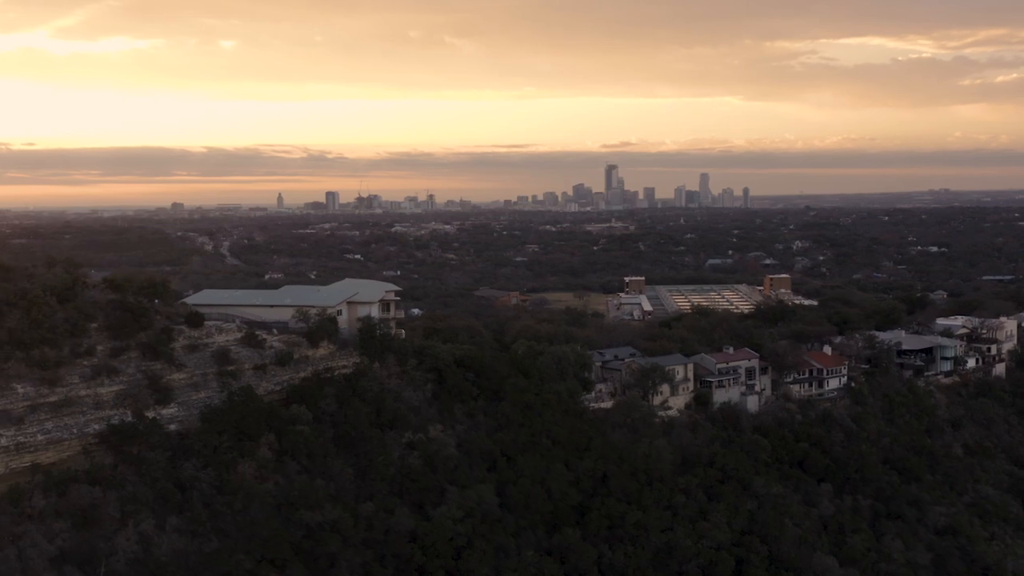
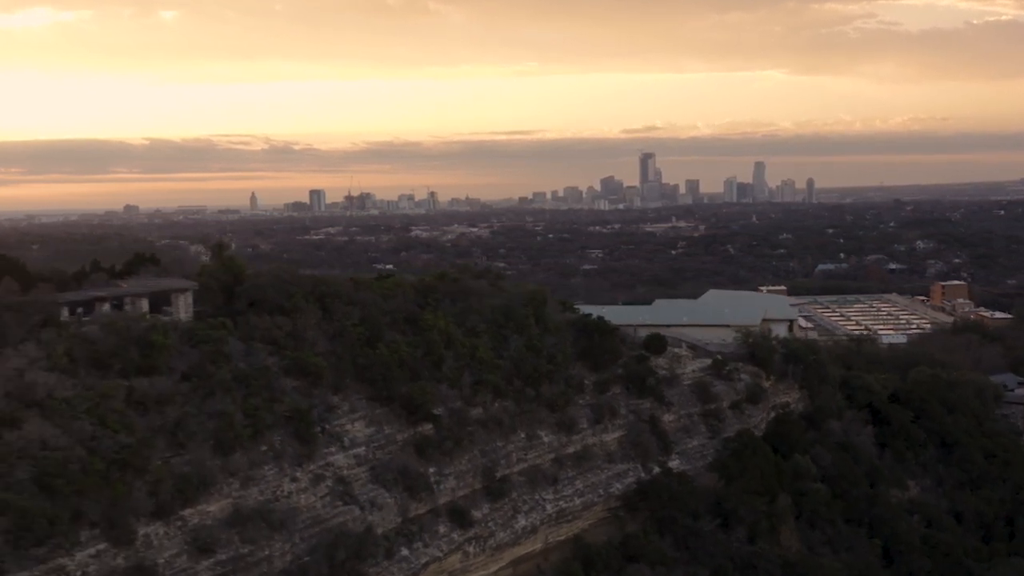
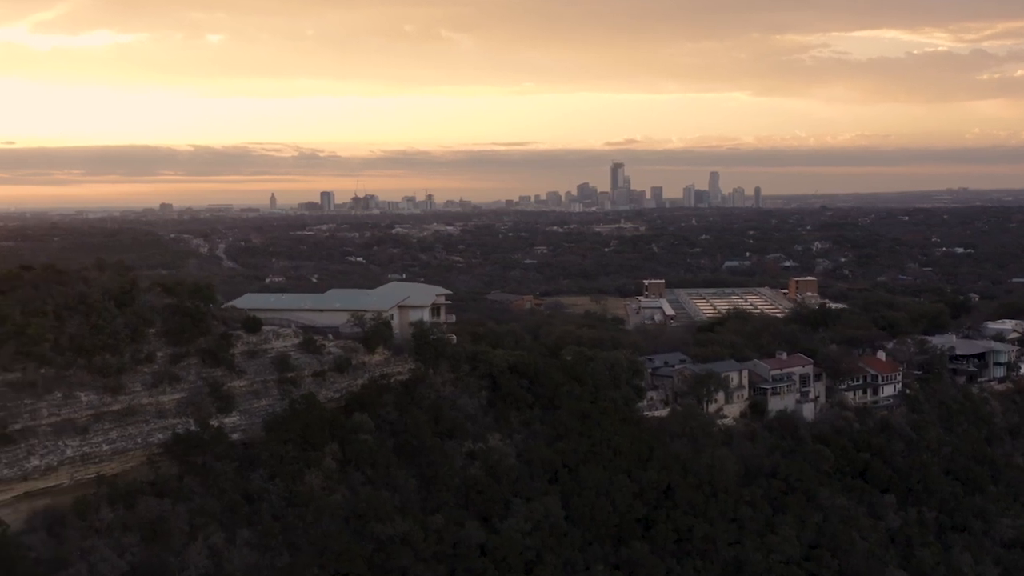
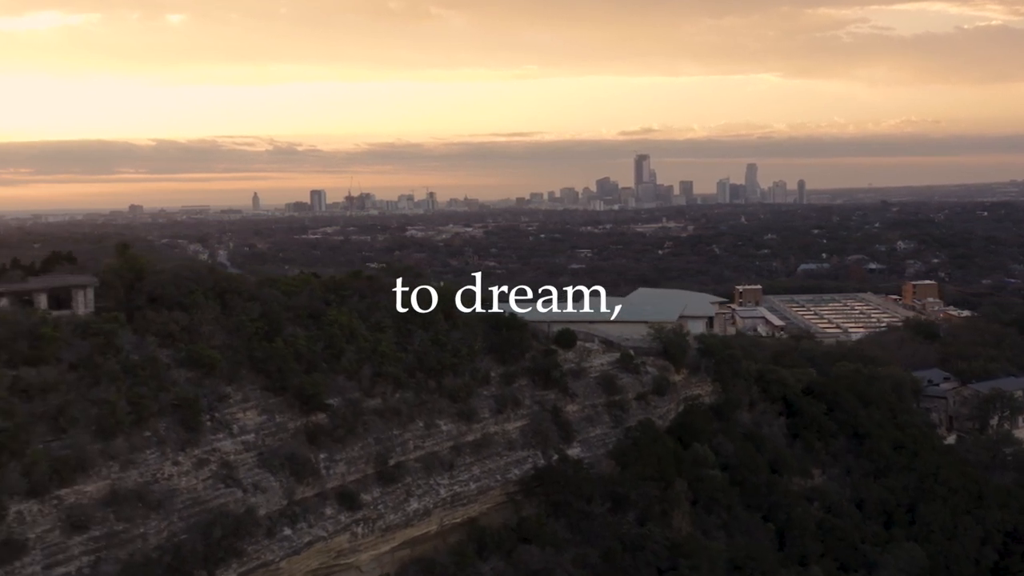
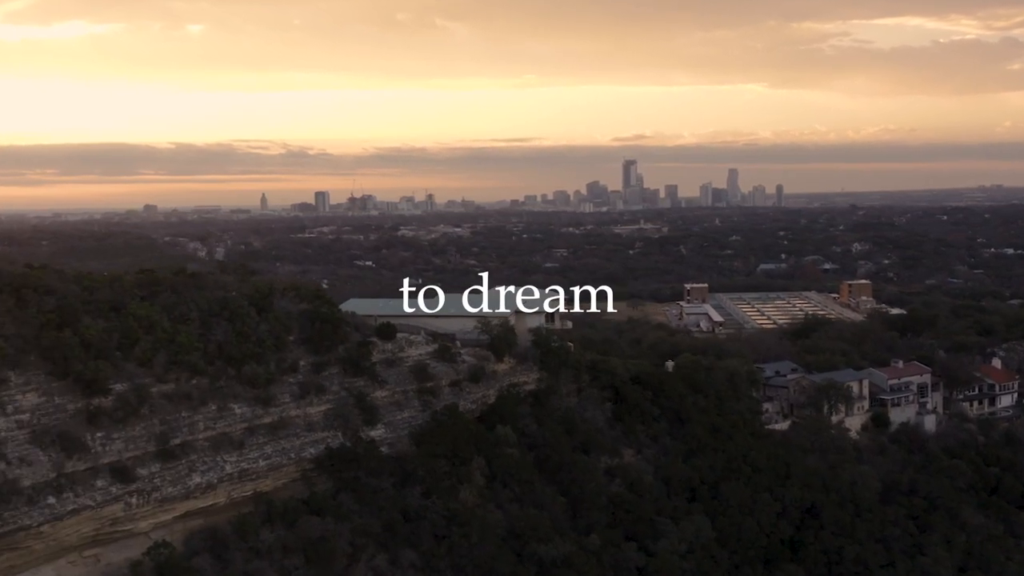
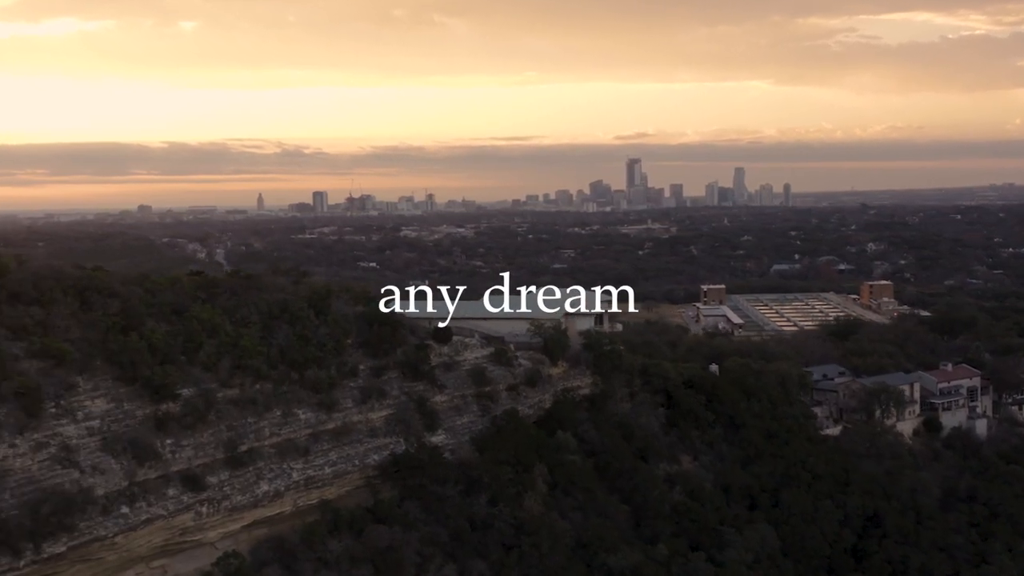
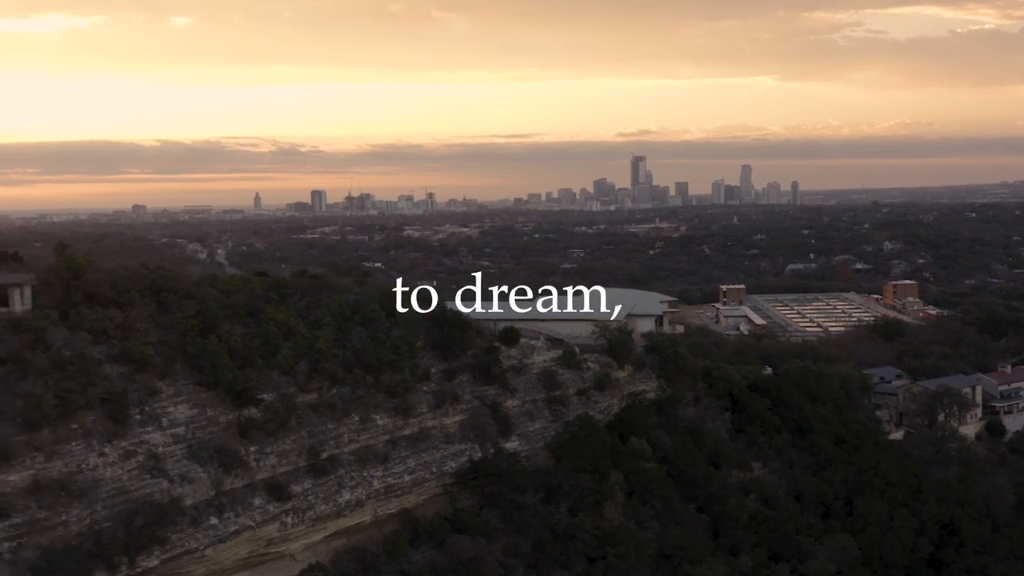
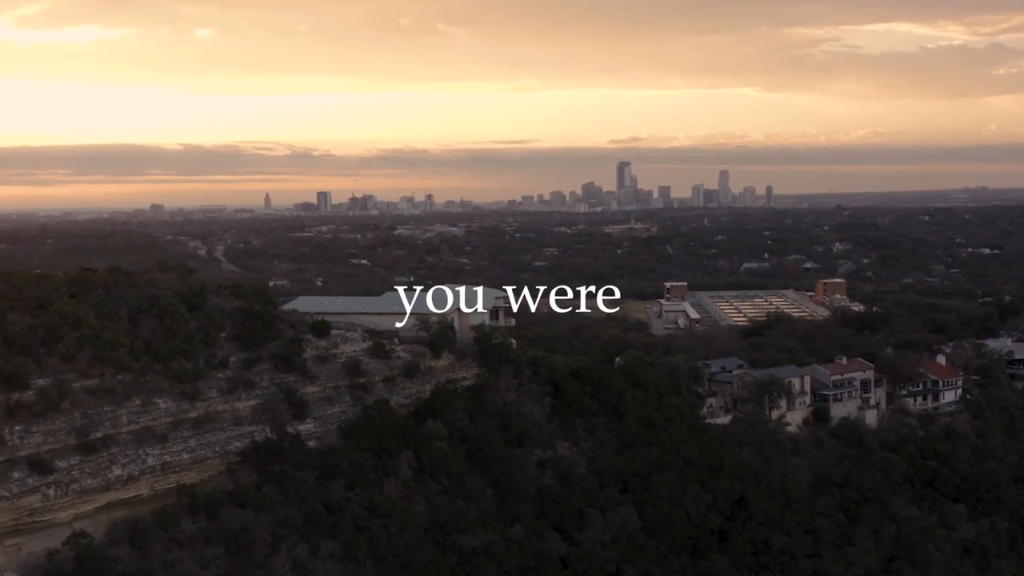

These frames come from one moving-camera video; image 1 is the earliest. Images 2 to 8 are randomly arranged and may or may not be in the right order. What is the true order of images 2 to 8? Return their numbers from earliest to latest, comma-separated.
3, 8, 5, 6, 7, 4, 2
